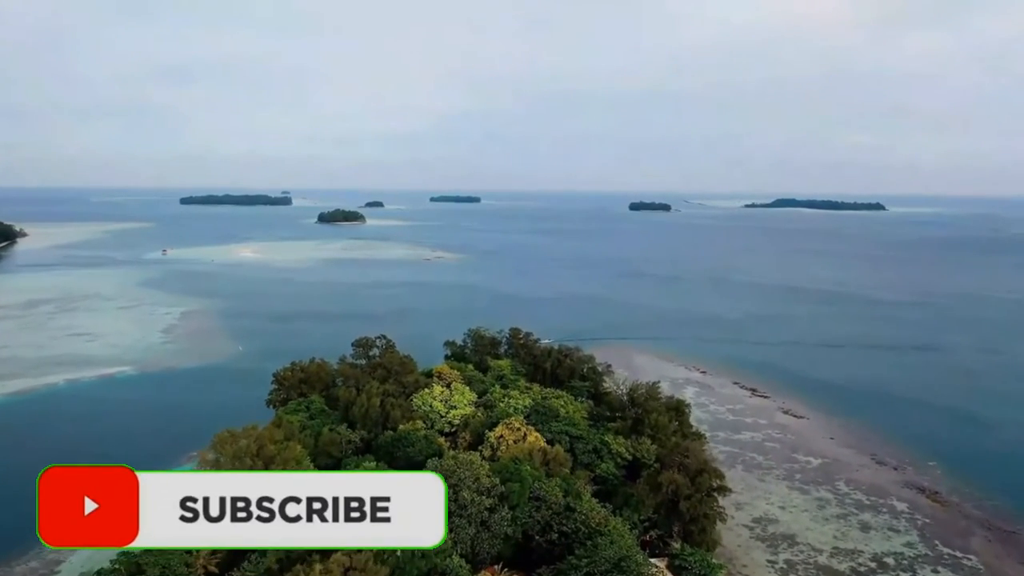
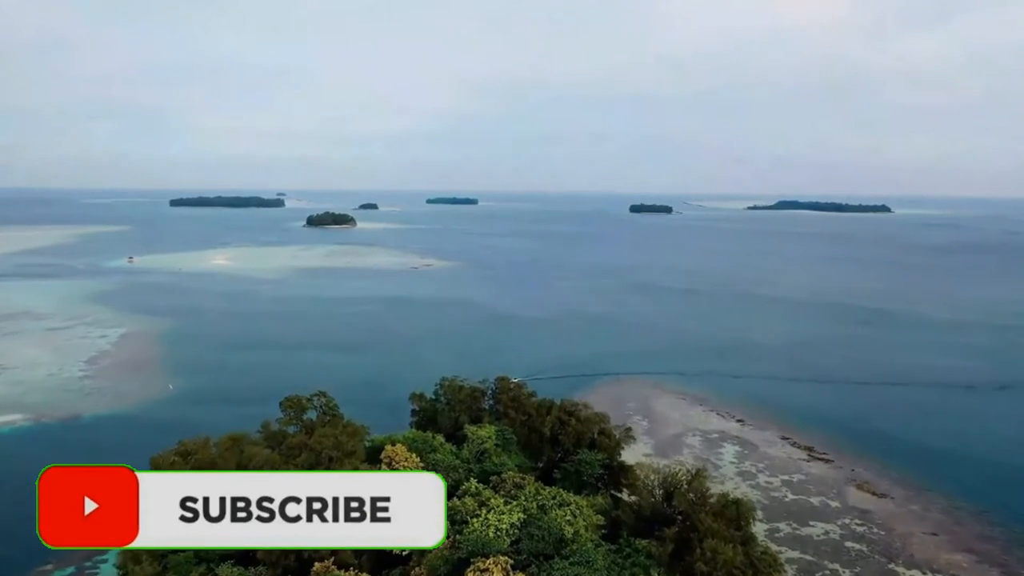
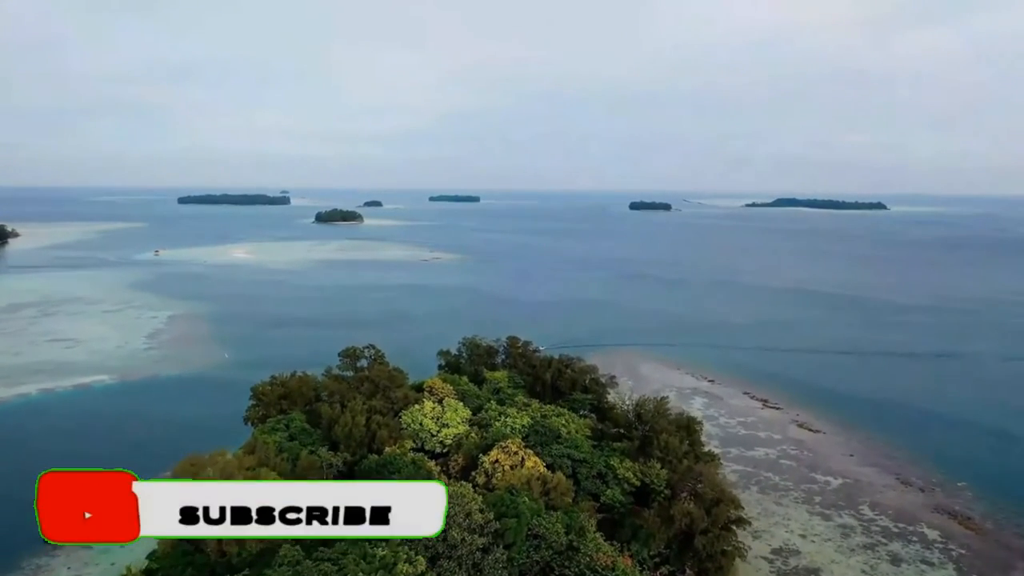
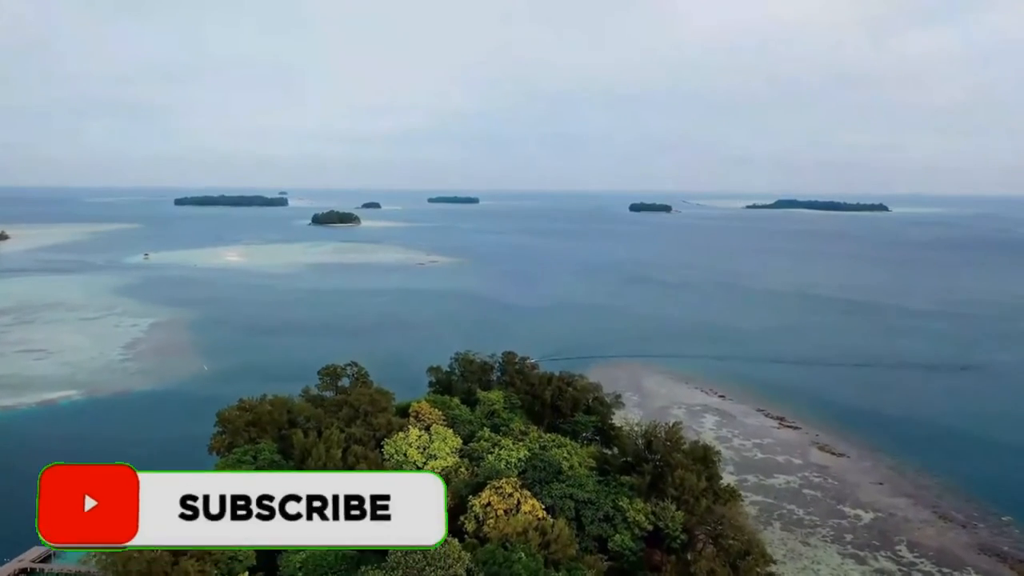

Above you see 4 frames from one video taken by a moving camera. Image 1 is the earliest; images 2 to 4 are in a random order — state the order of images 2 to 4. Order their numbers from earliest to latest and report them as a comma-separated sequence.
3, 4, 2
